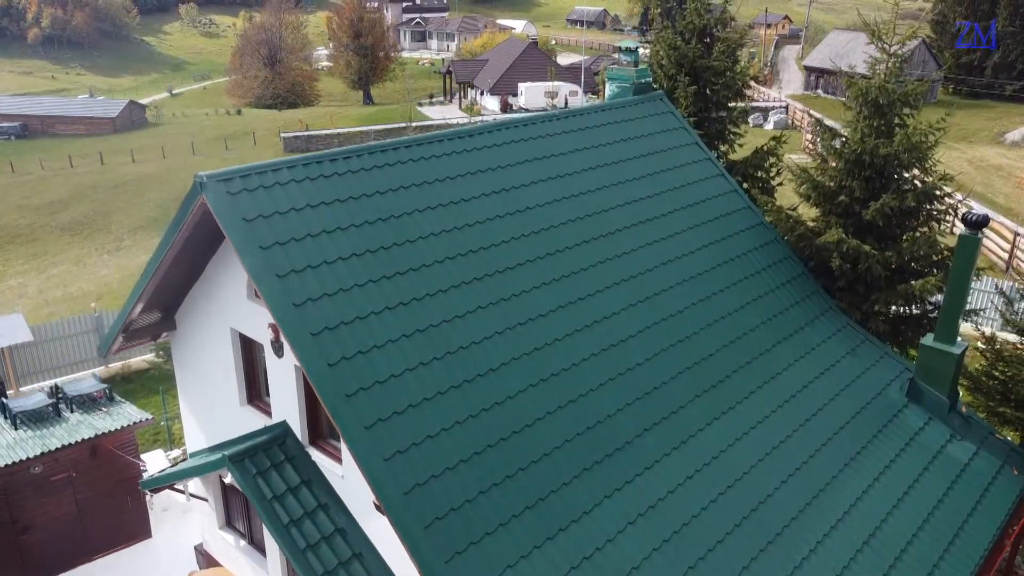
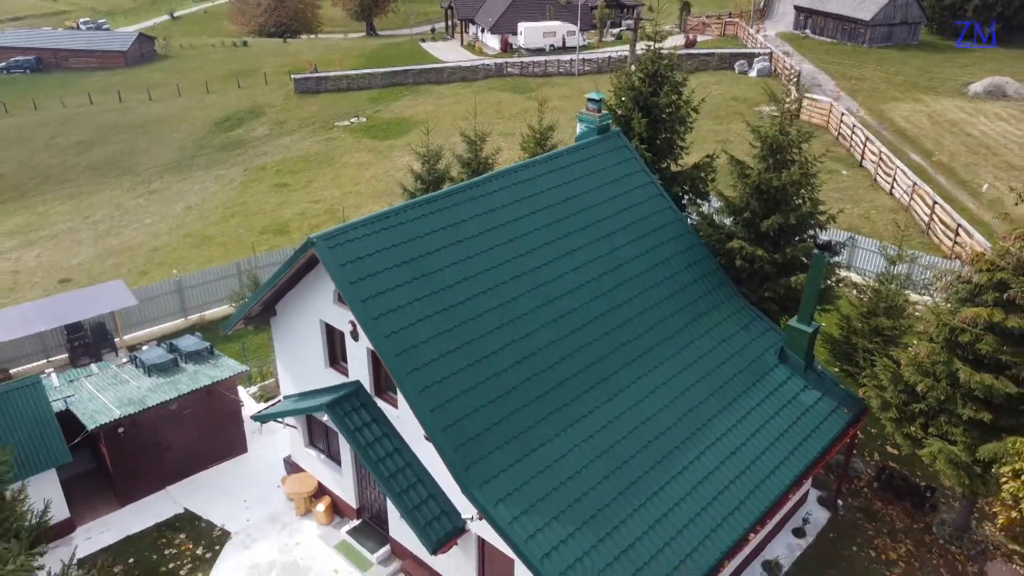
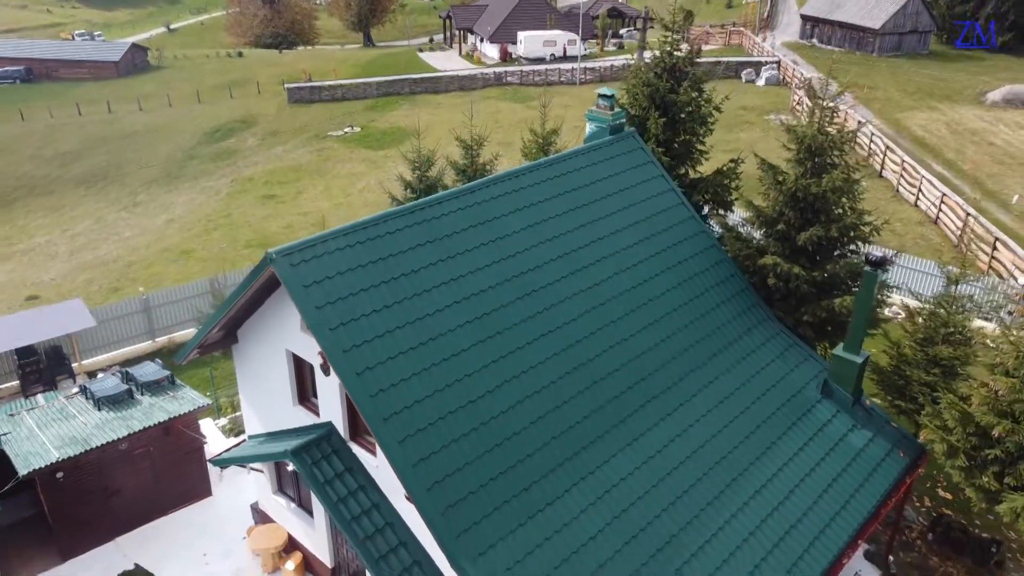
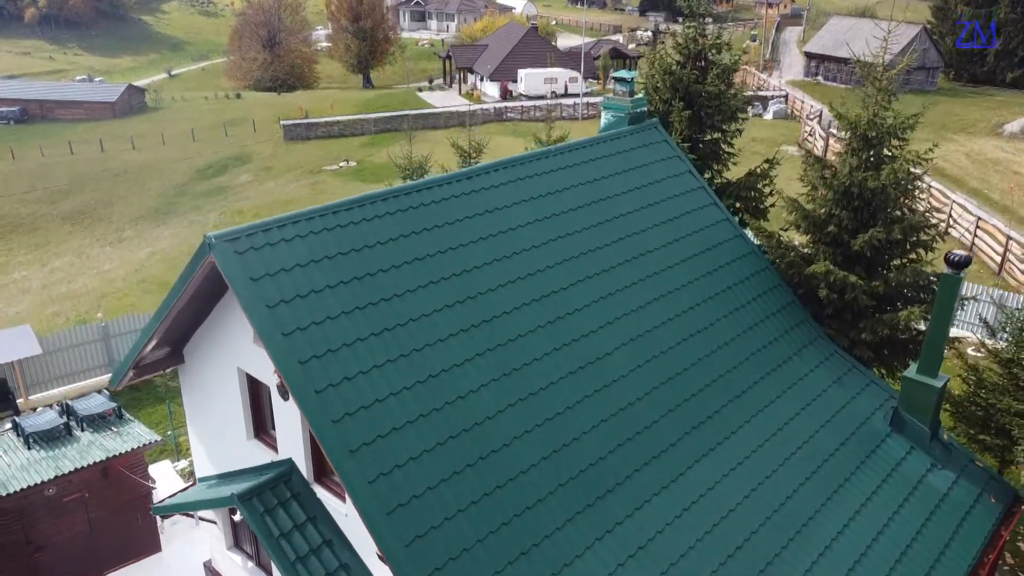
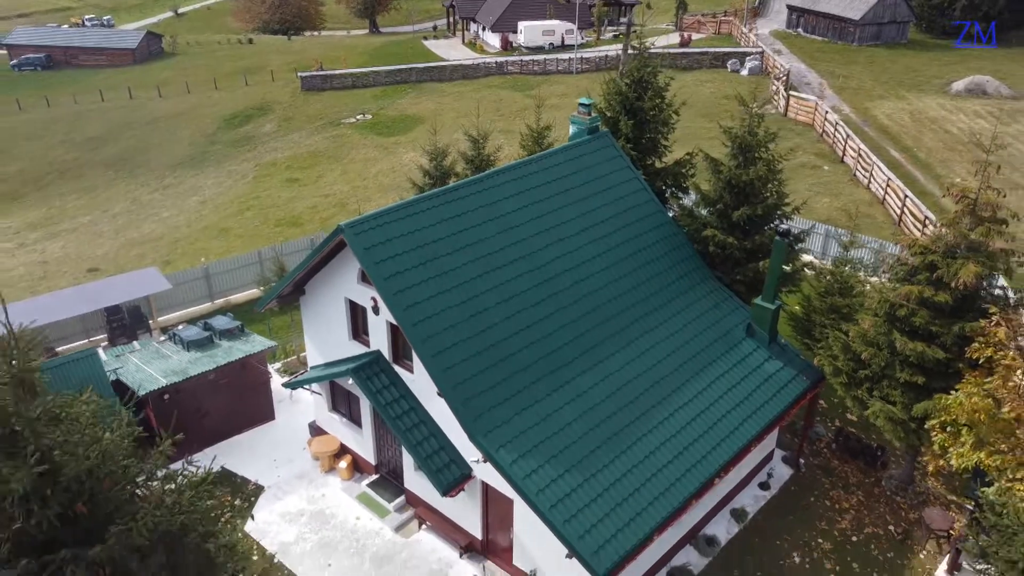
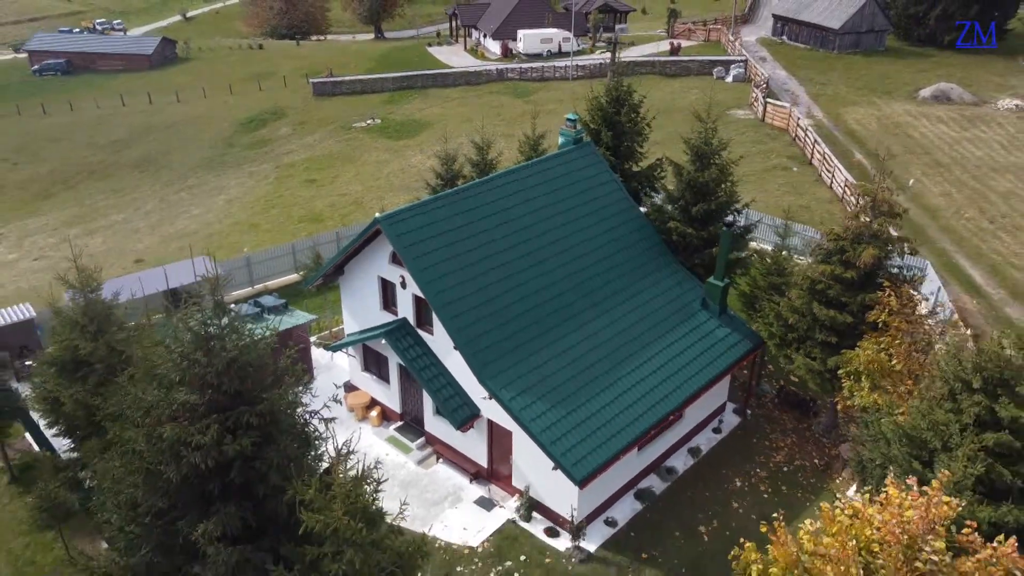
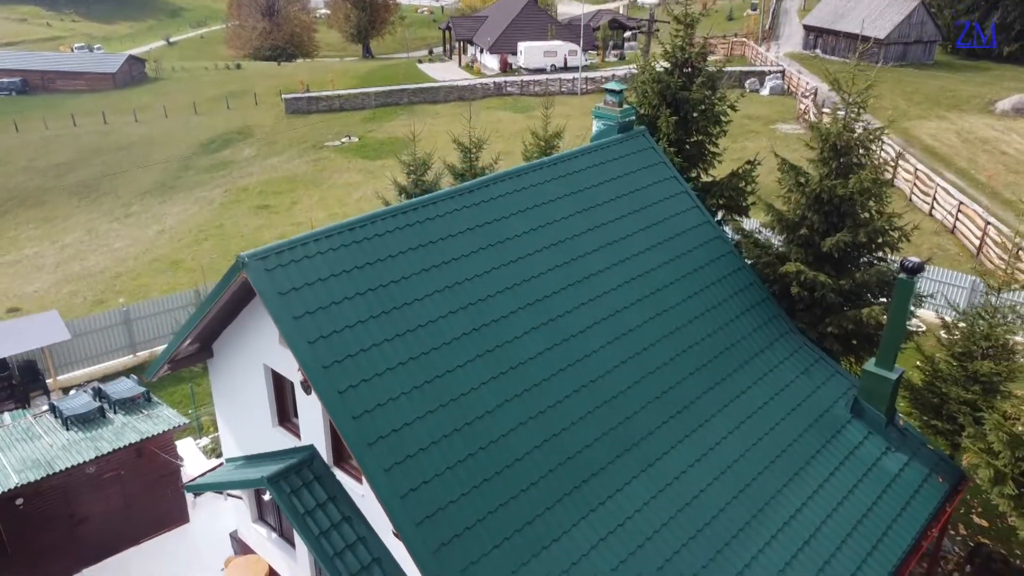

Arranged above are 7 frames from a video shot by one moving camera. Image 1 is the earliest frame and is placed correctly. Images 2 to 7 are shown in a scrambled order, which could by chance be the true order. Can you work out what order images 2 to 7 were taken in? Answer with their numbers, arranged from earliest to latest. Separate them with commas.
4, 7, 3, 2, 5, 6
